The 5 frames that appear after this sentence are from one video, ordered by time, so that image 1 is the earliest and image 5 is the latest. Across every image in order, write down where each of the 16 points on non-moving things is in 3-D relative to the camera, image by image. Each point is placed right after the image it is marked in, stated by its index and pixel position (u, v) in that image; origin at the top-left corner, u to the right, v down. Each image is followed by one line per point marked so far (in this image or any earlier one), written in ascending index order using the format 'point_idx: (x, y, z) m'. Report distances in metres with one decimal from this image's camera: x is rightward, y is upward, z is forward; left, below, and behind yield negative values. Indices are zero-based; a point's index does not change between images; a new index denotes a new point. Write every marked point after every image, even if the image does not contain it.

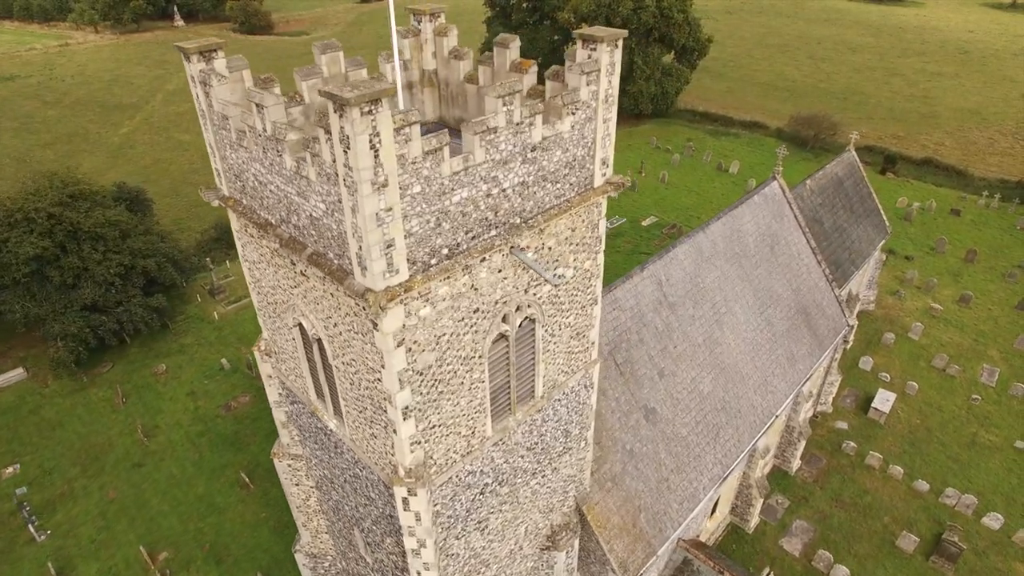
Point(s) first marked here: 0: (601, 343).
0: (+2.0, -1.2, +14.3) m
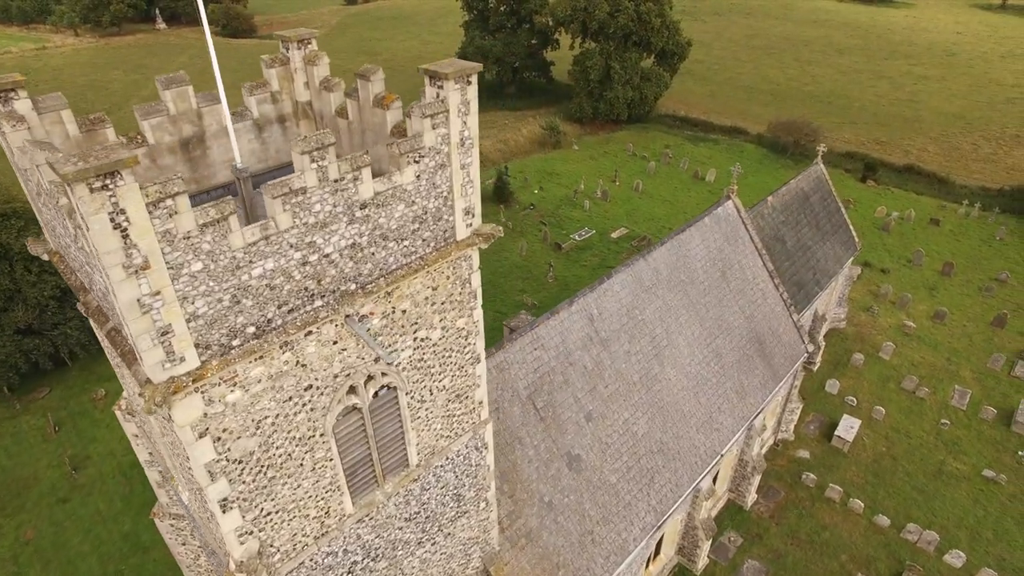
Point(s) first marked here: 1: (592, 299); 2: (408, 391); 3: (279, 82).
0: (+0.1, -2.1, +13.4) m
1: (+1.9, -0.3, +15.1) m
2: (-1.4, -1.4, +8.7) m
3: (-3.6, +3.2, +9.8) m
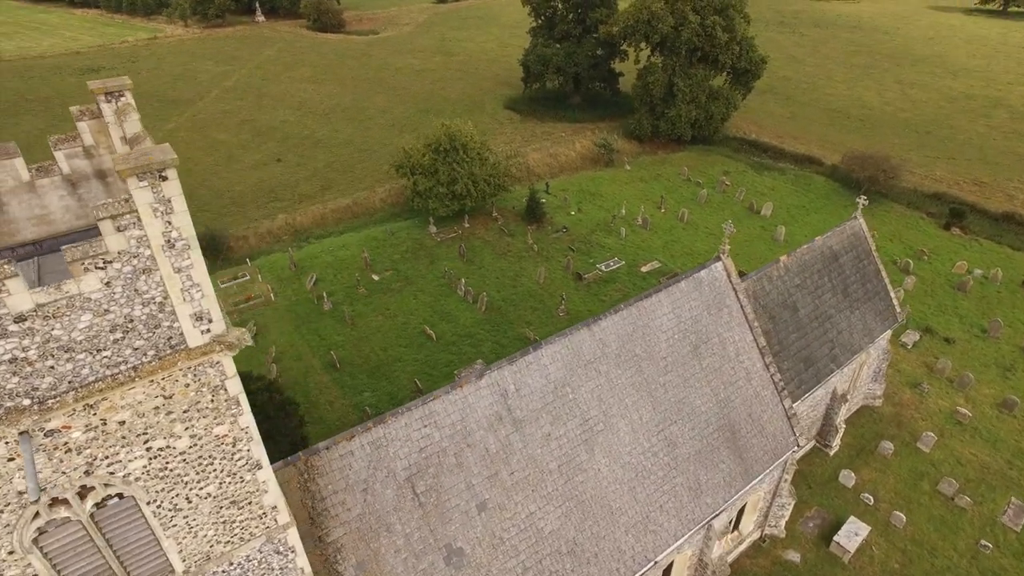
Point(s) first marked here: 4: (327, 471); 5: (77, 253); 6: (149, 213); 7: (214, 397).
0: (-2.2, -3.4, +12.1) m
1: (0.0, -1.8, +13.5) m
2: (-4.4, -2.6, +7.7) m
3: (-5.9, +2.2, +9.0) m
4: (-3.3, -3.3, +11.5) m
5: (-4.1, +0.3, +6.1) m
6: (-3.5, +0.7, +6.3) m
7: (-3.5, -1.3, +7.6) m
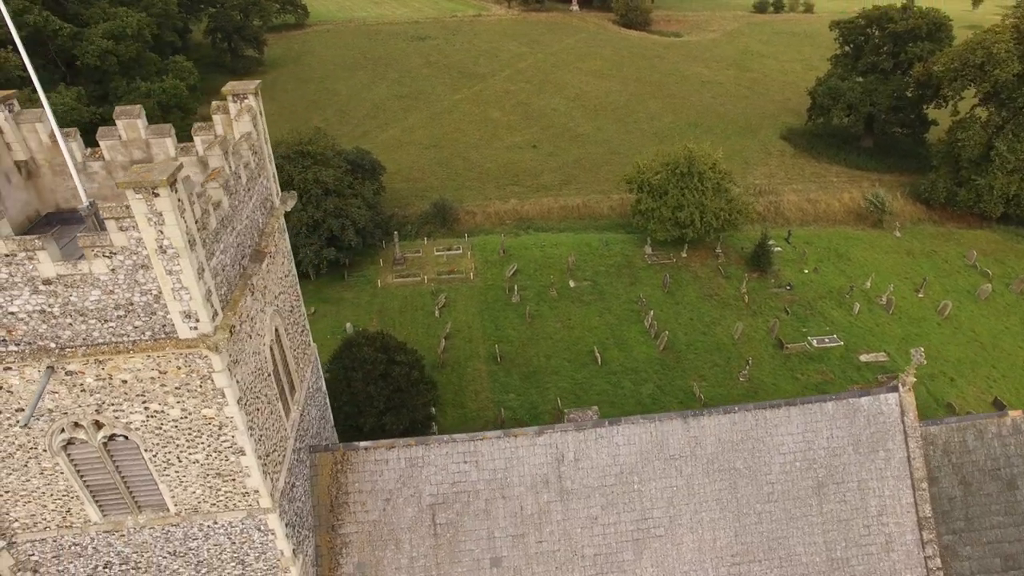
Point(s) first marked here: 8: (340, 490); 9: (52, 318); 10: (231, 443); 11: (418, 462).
0: (-1.7, -3.8, +12.2) m
1: (+1.2, -2.9, +12.6) m
2: (-5.1, -2.3, +9.0) m
3: (-4.7, +2.6, +10.5) m
4: (-2.9, -3.4, +12.1) m
5: (-4.8, +0.5, +7.2) m
6: (-4.1, +0.7, +7.1) m
7: (-4.1, -1.3, +8.5) m
8: (-3.2, -3.8, +12.0) m
9: (-5.5, -0.4, +7.7) m
10: (-4.0, -2.2, +9.1) m
11: (-1.8, -3.3, +12.3) m
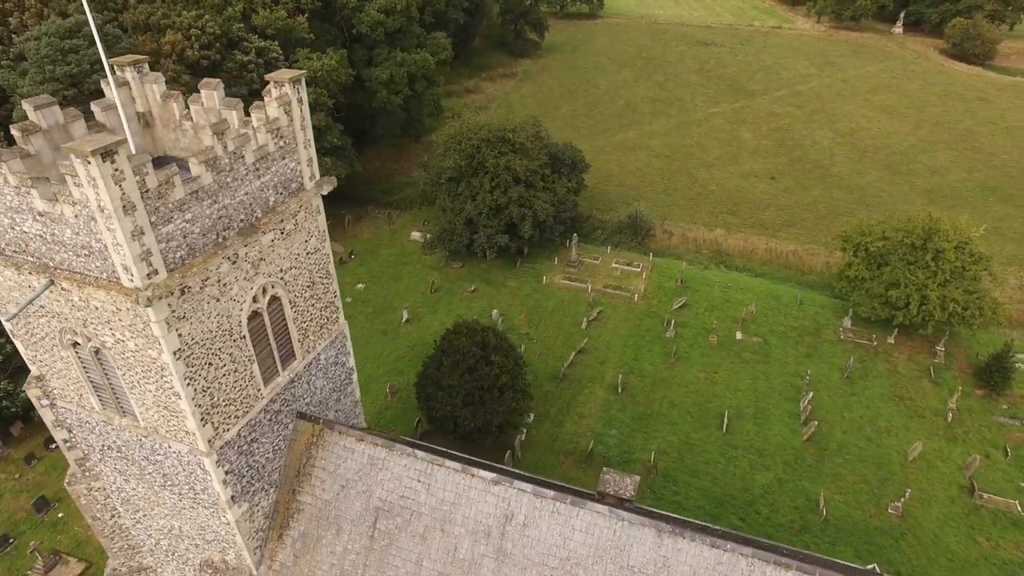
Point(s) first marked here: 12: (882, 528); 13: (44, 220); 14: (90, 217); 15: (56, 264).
0: (-2.7, -3.9, +12.4) m
1: (+0.3, -3.8, +11.5) m
2: (-6.5, -1.3, +10.6) m
3: (-4.3, +3.2, +11.5) m
4: (-3.6, -3.2, +12.7) m
5: (-6.2, +1.3, +8.7) m
6: (-5.6, +1.4, +8.3) m
7: (-5.6, -0.6, +9.7) m
8: (-4.0, -3.4, +12.8) m
9: (-6.9, +0.7, +9.5) m
10: (-5.5, -1.6, +10.3) m
11: (-2.6, -3.3, +12.4) m
12: (+10.9, -7.1, +19.2) m
13: (-6.8, +1.0, +9.2) m
14: (-5.8, +1.0, +8.8) m
15: (-6.9, +0.4, +9.7) m
